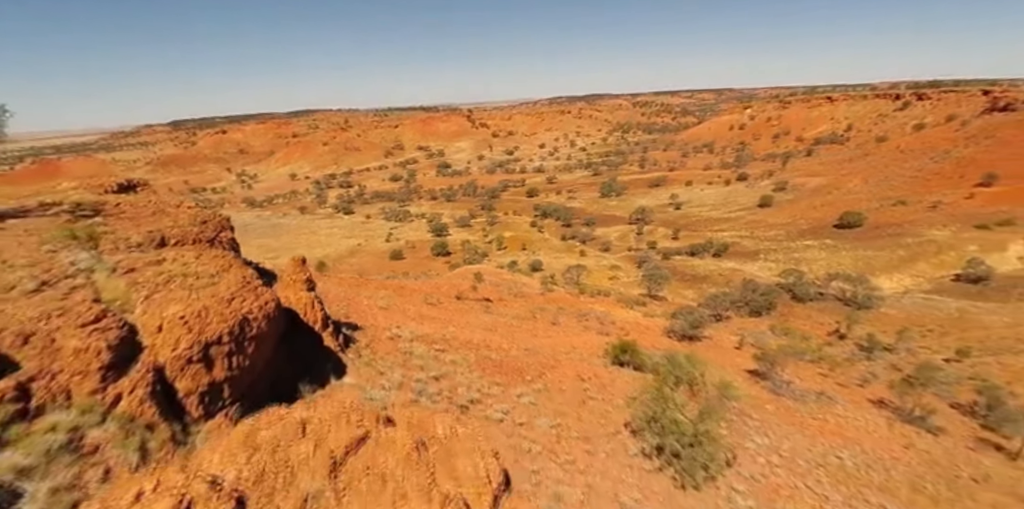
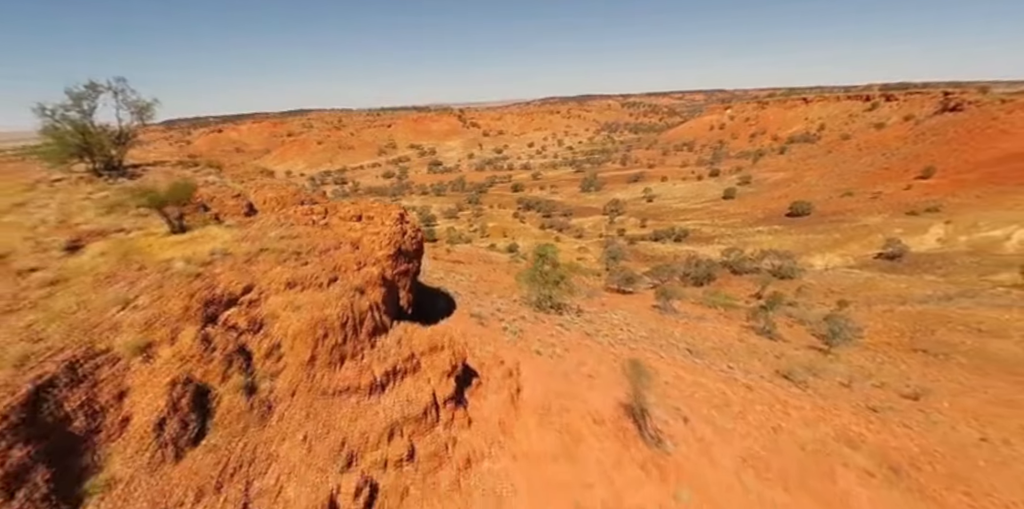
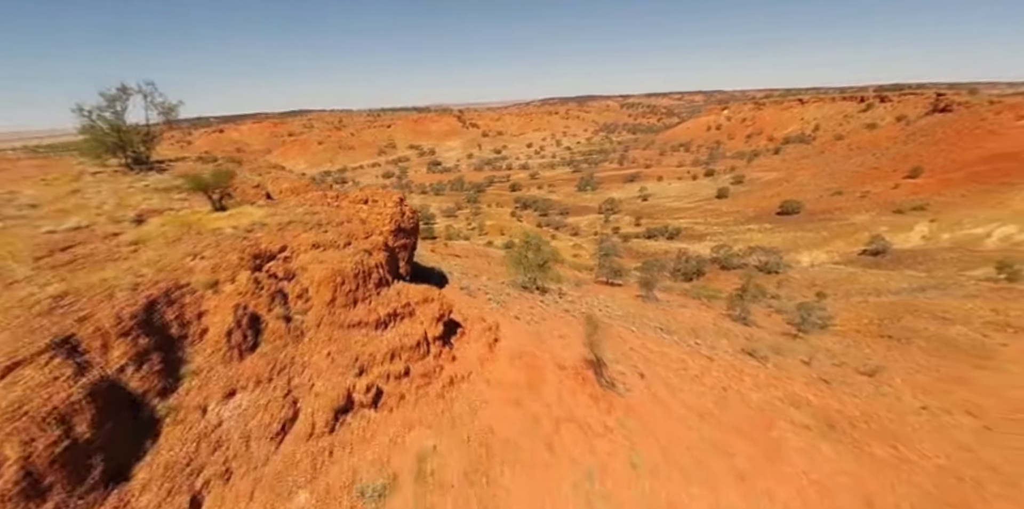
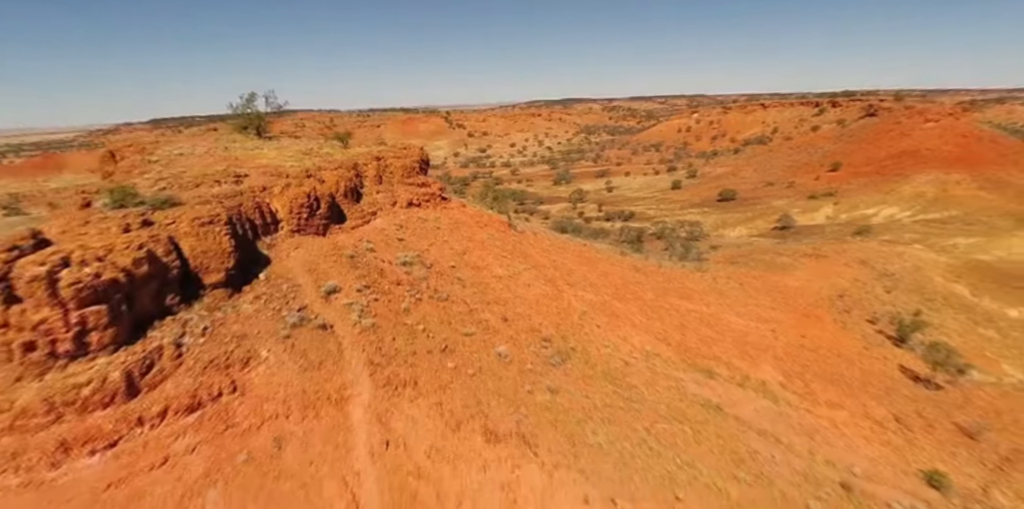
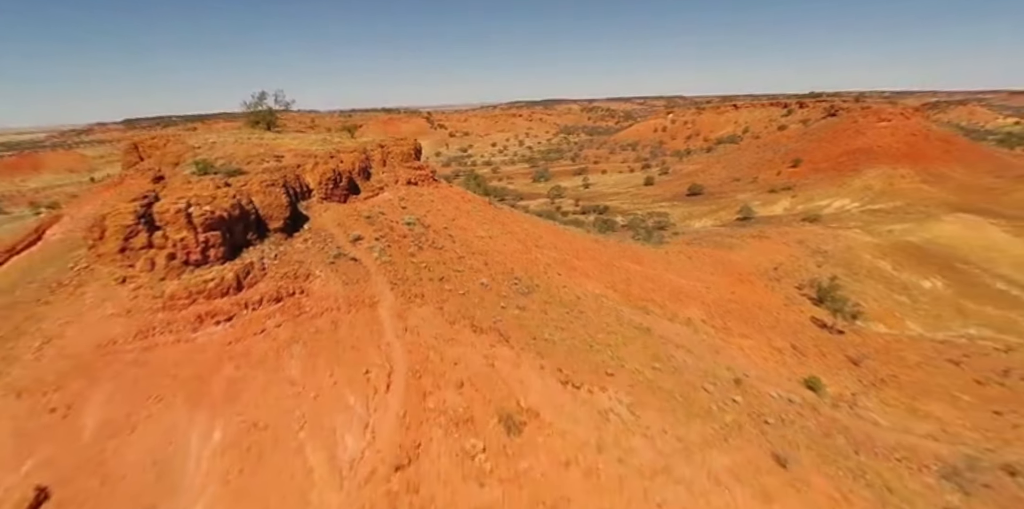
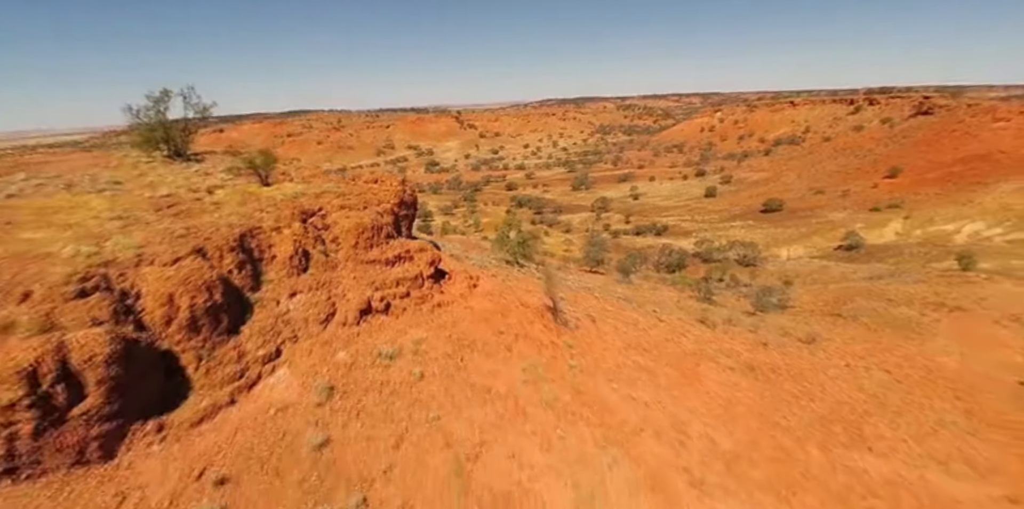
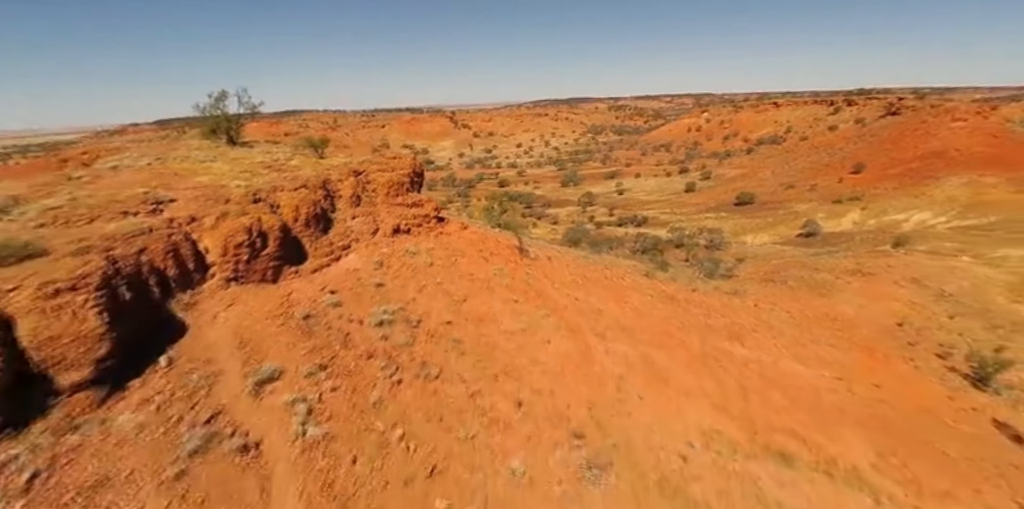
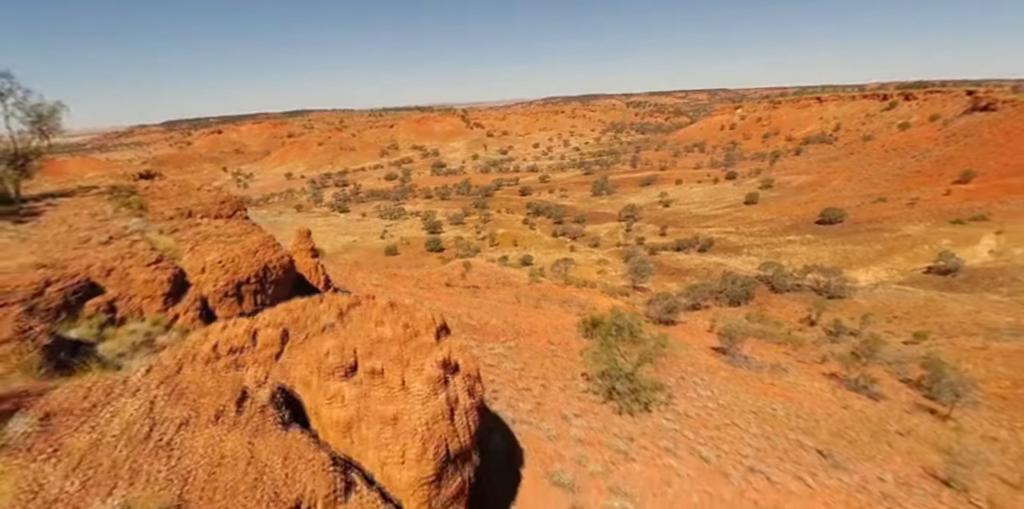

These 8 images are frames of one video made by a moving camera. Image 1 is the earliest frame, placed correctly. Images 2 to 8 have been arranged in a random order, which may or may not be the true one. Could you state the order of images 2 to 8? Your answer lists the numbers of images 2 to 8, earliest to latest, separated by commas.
8, 2, 3, 6, 7, 4, 5
